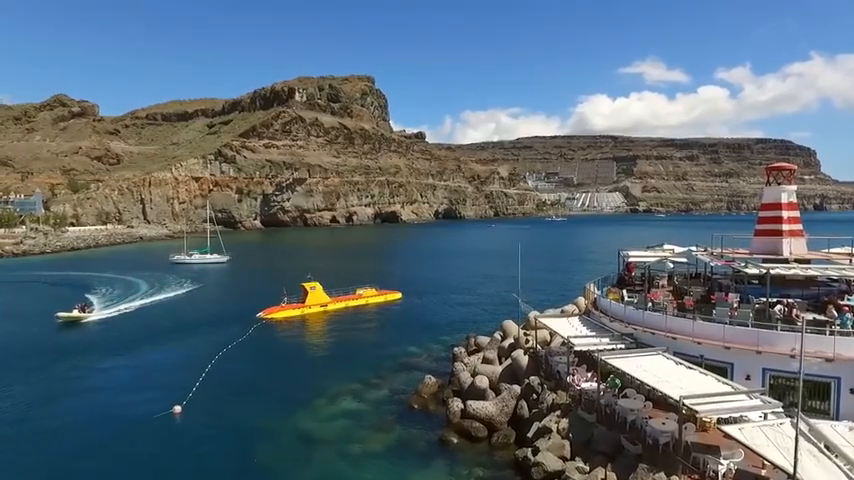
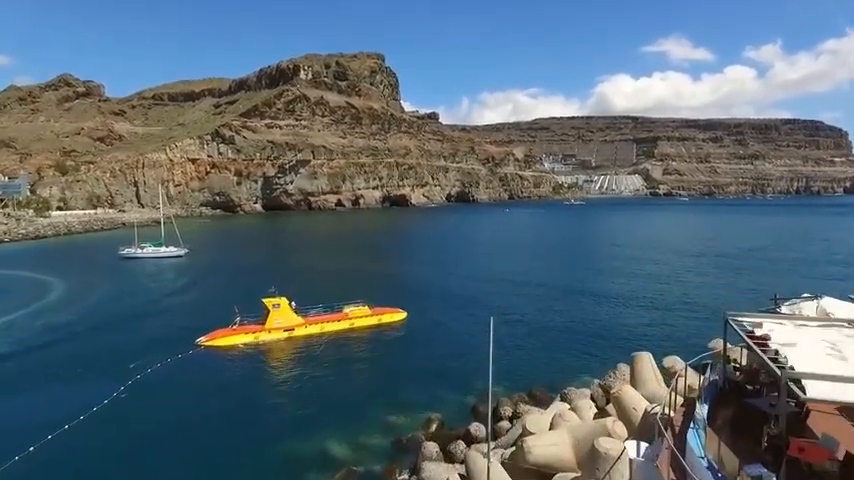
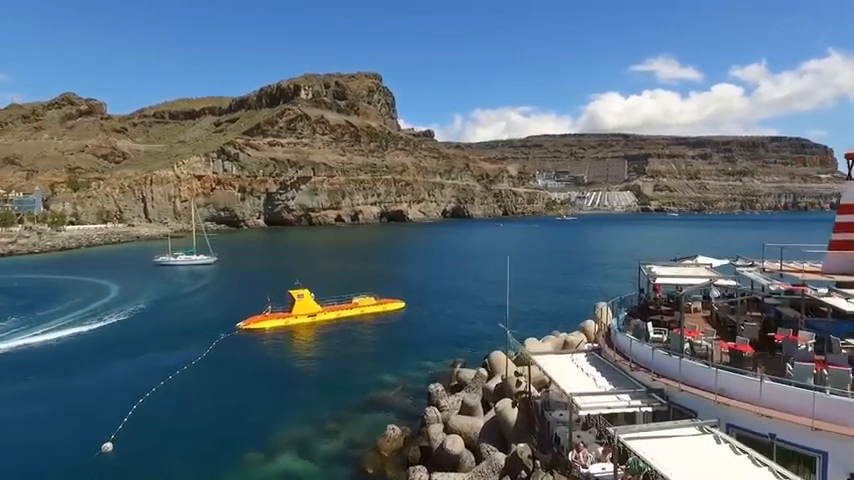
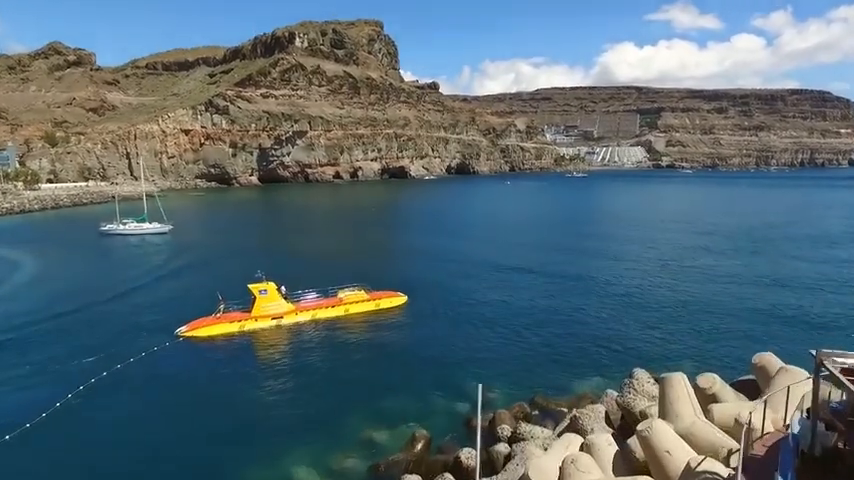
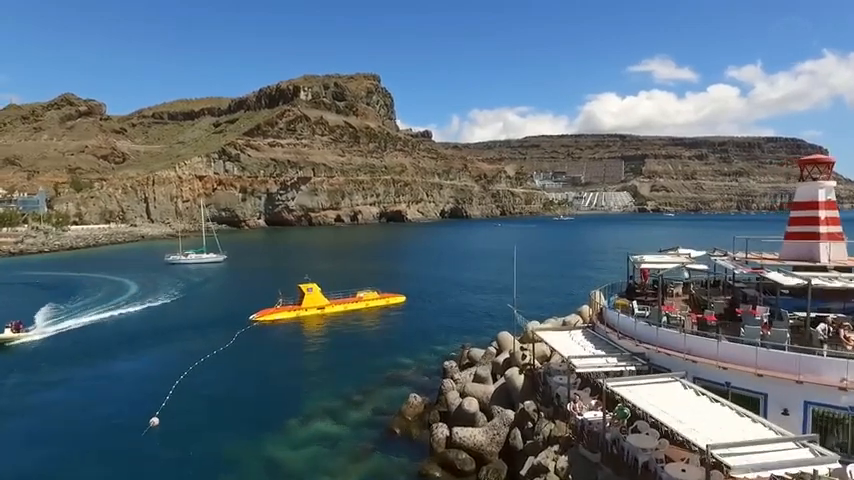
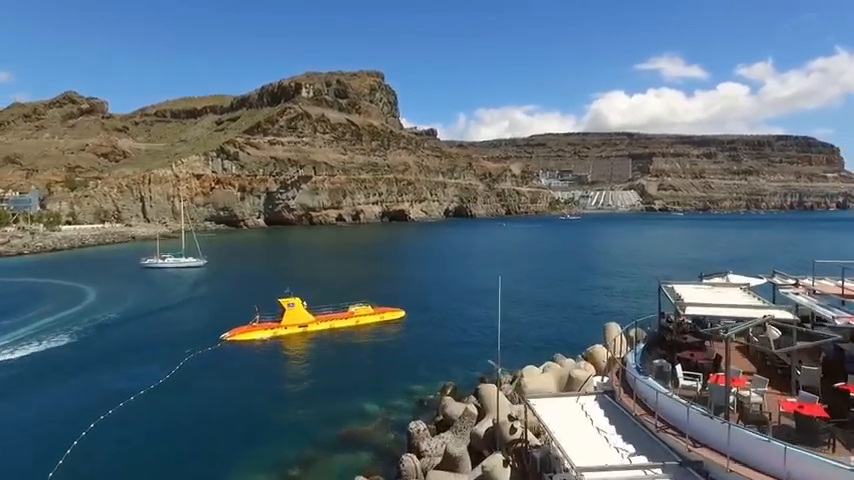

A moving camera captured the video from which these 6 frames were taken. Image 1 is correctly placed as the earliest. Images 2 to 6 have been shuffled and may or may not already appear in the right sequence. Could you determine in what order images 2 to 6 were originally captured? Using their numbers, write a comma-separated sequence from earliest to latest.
5, 3, 6, 2, 4
